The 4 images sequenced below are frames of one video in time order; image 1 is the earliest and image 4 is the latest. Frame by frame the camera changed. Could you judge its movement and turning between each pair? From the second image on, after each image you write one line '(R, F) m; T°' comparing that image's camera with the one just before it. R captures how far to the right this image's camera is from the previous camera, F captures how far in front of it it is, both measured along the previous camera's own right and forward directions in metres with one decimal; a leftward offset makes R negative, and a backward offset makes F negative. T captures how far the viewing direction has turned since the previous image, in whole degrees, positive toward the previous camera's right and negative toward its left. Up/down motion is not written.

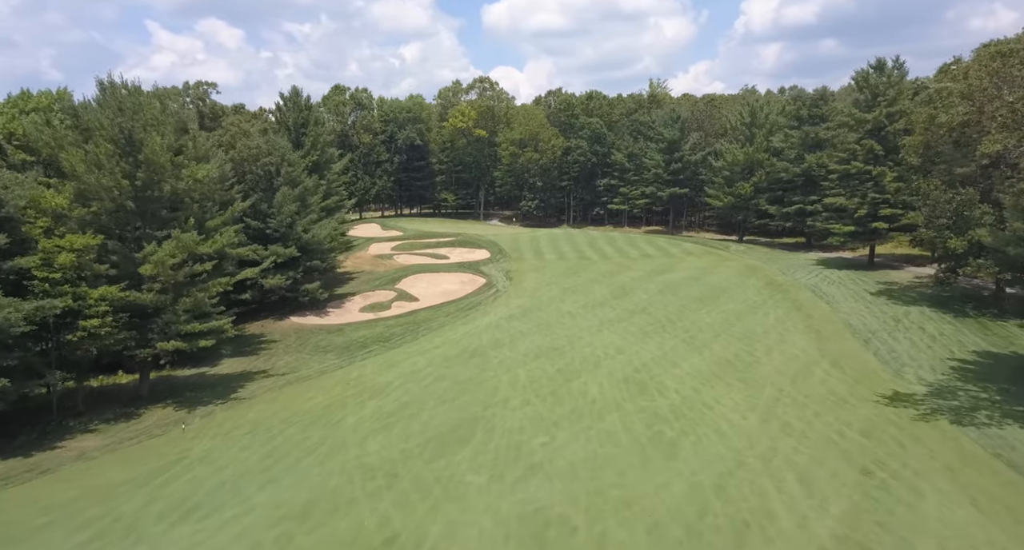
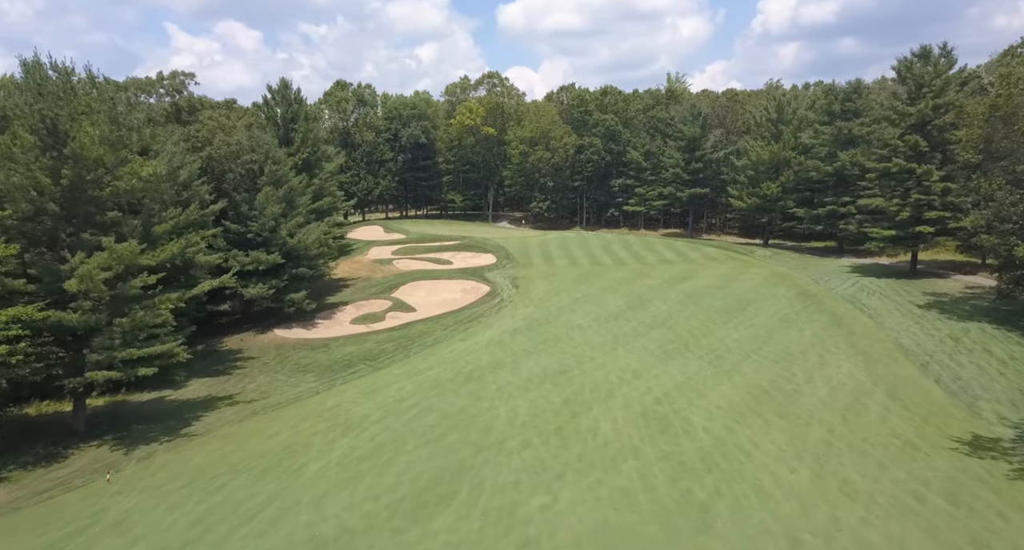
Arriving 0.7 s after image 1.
(+0.4, +2.7) m; -1°
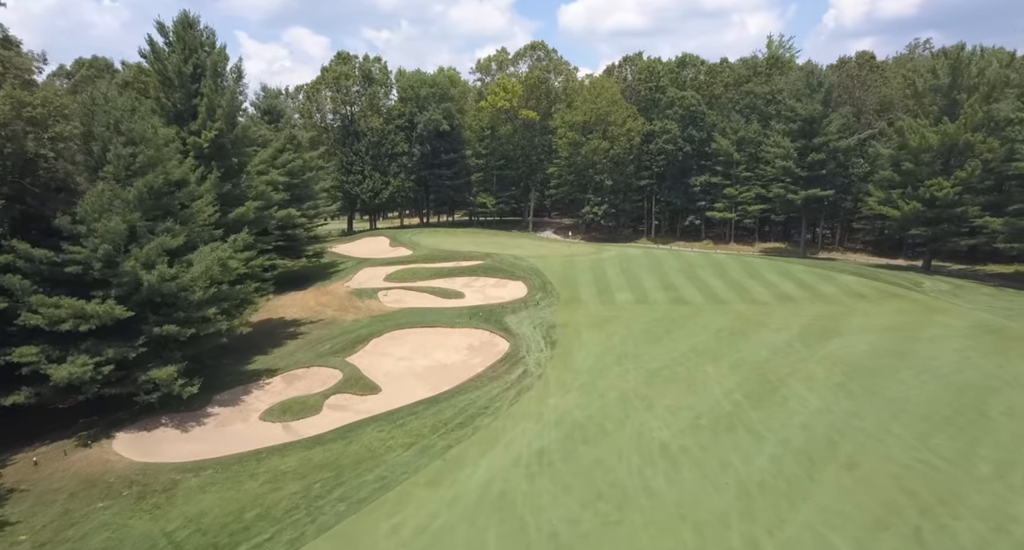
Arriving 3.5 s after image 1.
(+0.8, +12.0) m; -6°
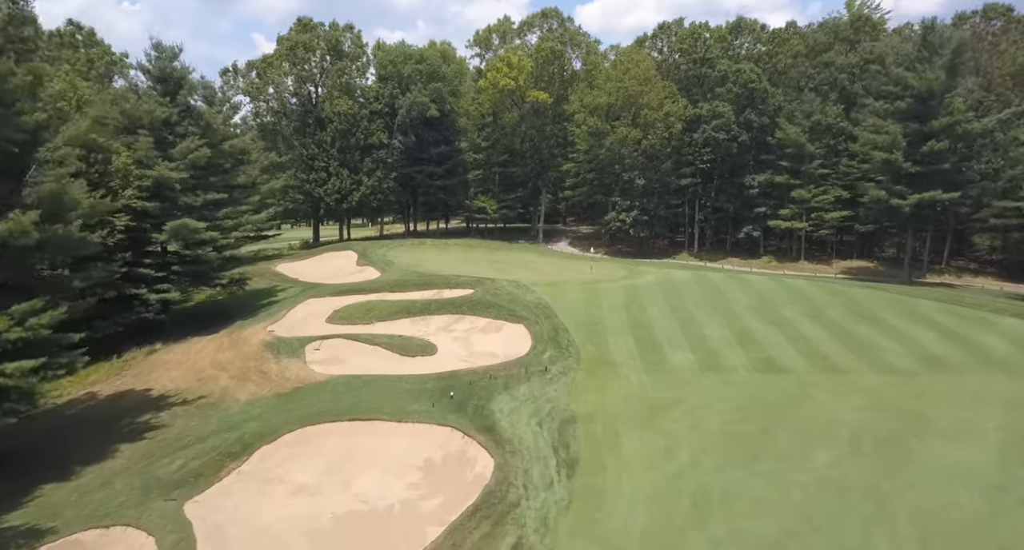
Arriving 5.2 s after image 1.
(+0.6, +8.9) m; -2°
